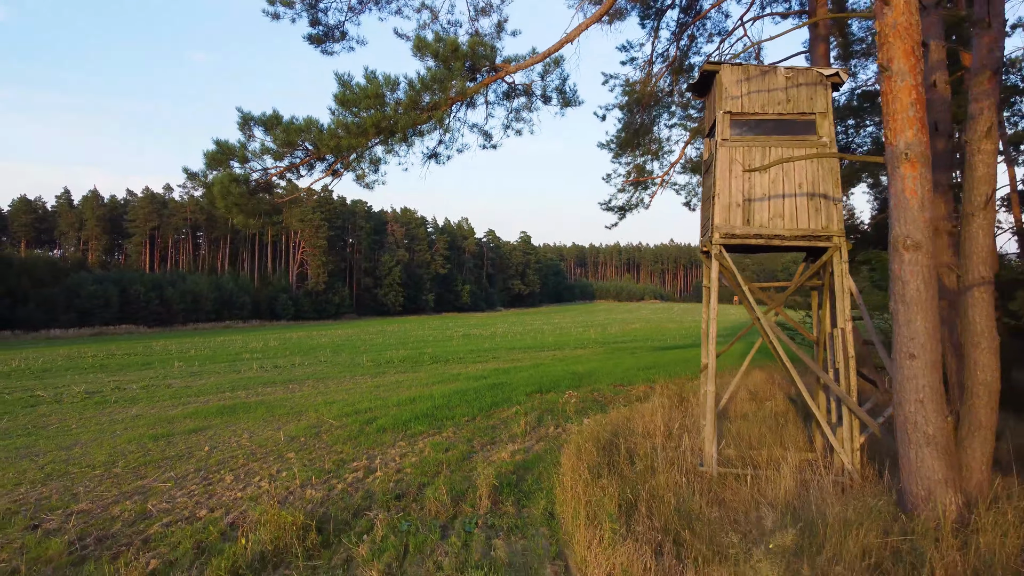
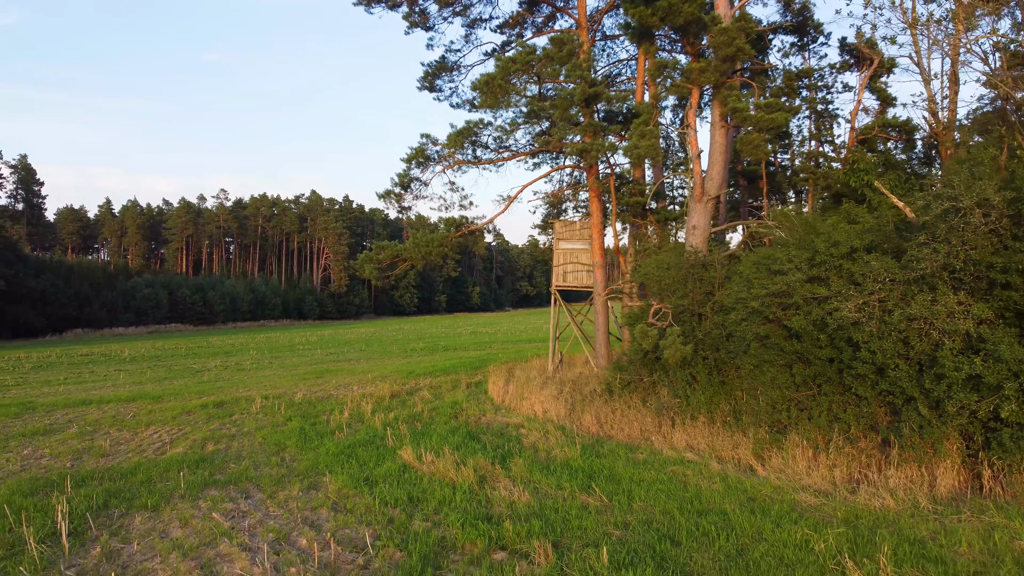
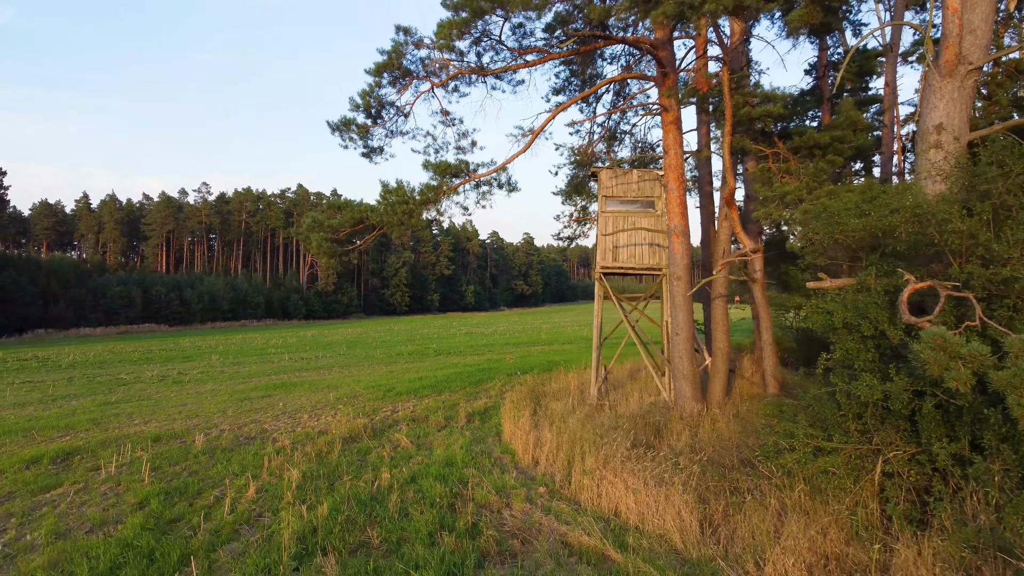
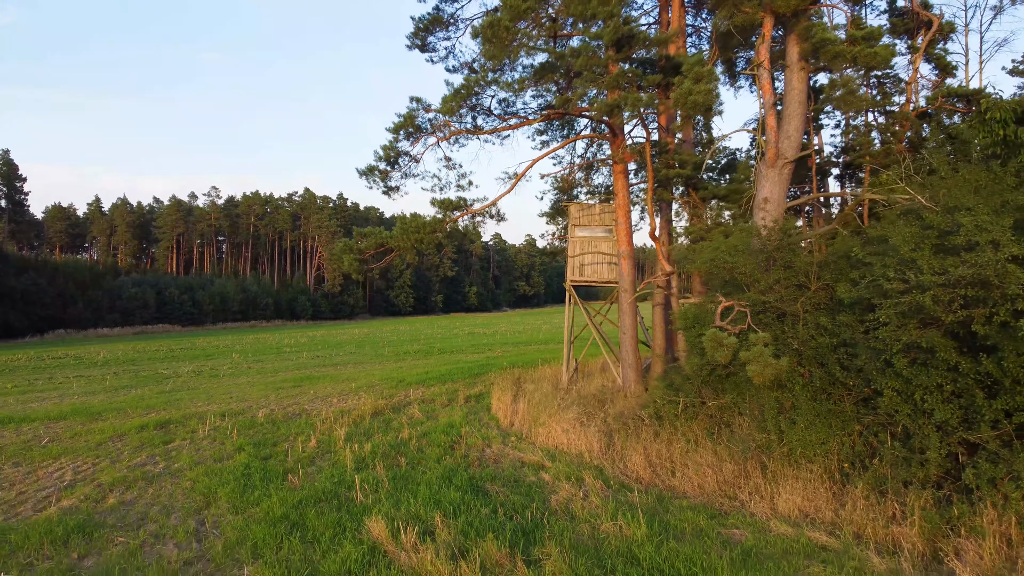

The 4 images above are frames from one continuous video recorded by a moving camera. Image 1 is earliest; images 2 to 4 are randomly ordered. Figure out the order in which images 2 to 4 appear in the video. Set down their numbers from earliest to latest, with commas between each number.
3, 4, 2
